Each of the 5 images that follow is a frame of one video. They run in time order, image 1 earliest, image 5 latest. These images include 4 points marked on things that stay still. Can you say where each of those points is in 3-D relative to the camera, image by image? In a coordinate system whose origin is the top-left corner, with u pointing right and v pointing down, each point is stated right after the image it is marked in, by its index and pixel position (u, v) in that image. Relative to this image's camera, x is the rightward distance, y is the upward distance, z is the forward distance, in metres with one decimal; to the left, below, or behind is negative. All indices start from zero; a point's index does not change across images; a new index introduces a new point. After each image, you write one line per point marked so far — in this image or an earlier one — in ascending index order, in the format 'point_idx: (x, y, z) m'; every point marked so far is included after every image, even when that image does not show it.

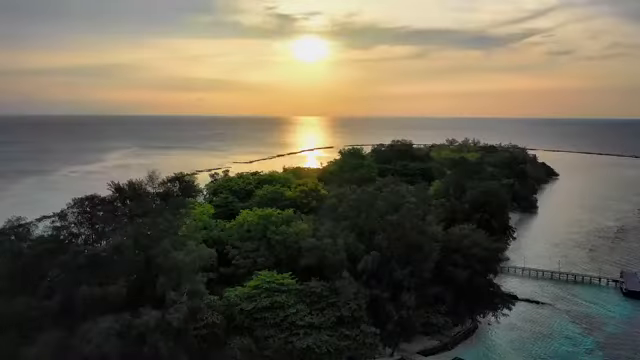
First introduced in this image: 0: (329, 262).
0: (+0.3, -2.7, +18.0) m
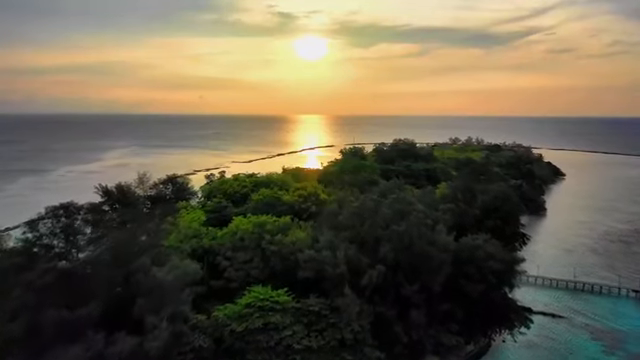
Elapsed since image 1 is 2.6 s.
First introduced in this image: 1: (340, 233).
0: (+0.3, -2.8, +16.2) m
1: (+0.7, -1.7, +17.9) m
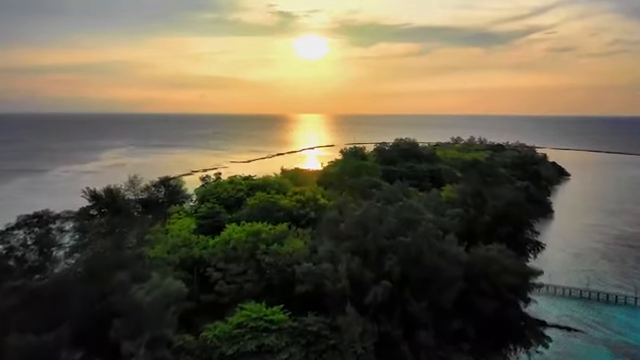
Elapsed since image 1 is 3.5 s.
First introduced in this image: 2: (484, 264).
0: (+0.2, -3.0, +14.8) m
1: (+0.7, -1.9, +16.4) m
2: (+4.9, -2.6, +16.5) m
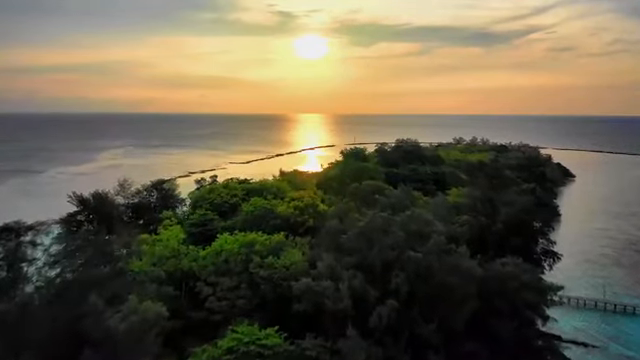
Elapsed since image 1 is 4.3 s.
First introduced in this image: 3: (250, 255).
0: (+0.2, -3.2, +13.3) m
1: (+0.6, -2.1, +15.0) m
2: (+4.9, -2.8, +15.0) m
3: (-2.1, -2.2, +16.9) m
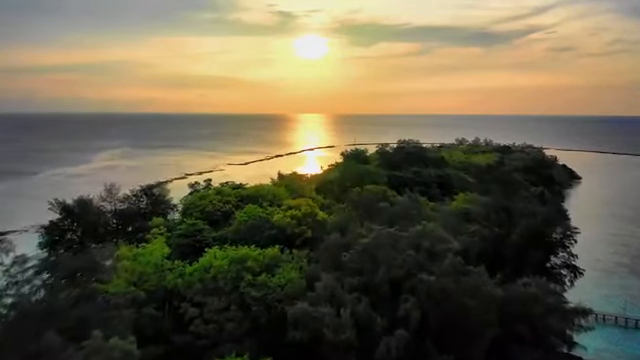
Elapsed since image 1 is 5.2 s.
0: (+0.2, -3.4, +11.6) m
1: (+0.6, -2.3, +13.3) m
2: (+4.8, -3.0, +13.3) m
3: (-2.2, -2.5, +15.2) m
